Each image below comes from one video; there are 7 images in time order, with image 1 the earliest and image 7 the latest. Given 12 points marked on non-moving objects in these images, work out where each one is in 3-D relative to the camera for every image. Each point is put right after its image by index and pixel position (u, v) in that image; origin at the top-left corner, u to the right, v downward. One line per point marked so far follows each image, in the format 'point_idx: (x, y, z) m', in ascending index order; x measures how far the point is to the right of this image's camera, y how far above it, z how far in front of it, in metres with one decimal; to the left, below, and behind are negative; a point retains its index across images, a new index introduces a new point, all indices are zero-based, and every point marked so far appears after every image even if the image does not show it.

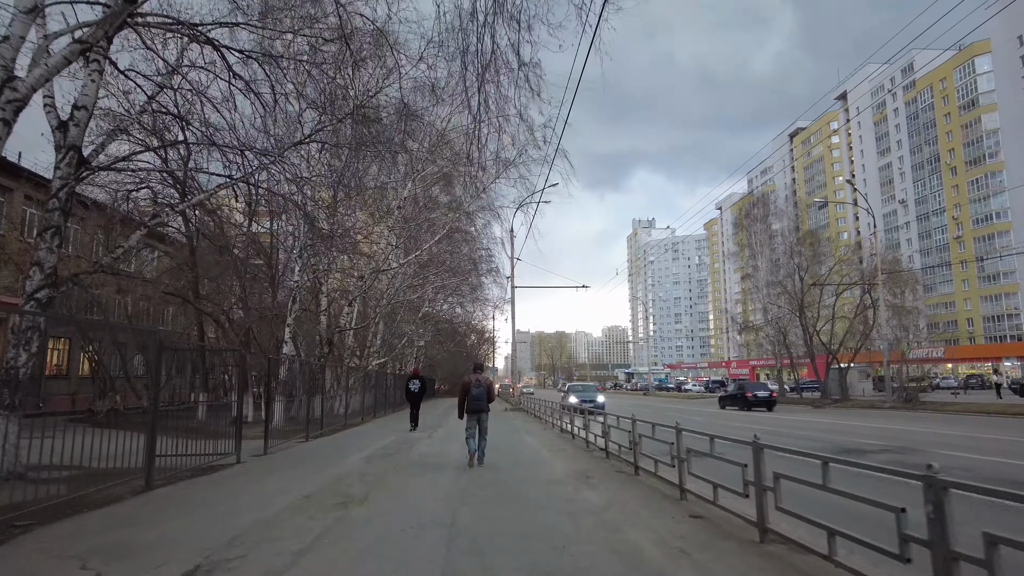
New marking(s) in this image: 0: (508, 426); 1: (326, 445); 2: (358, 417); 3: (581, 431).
0: (-0.1, -3.6, +16.9) m
1: (-3.1, -2.6, +10.9) m
2: (-4.7, -4.0, +19.8) m
3: (+1.3, -2.5, +11.2) m
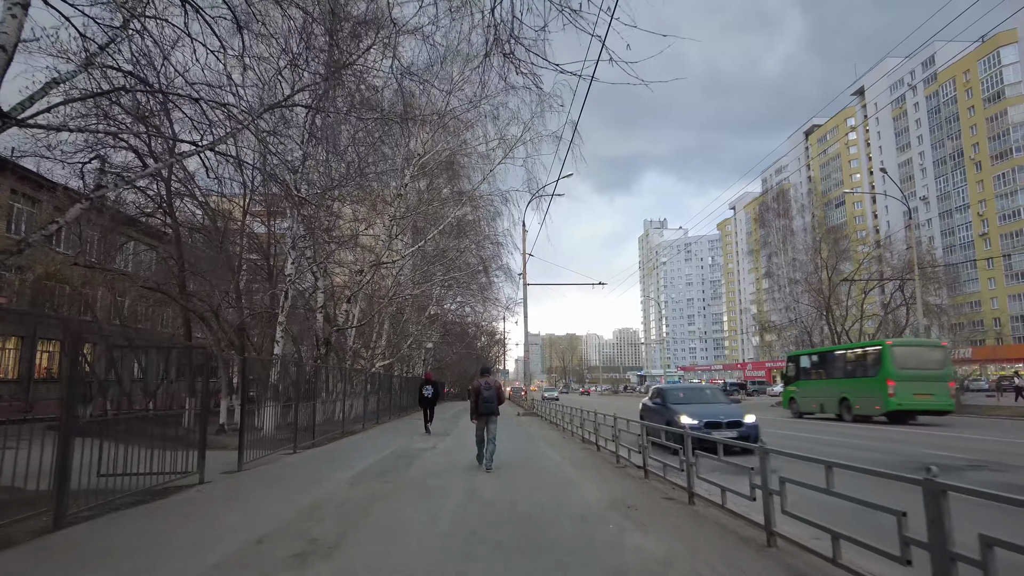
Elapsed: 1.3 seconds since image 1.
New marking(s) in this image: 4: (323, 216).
0: (+0.2, -3.5, +15.5) m
1: (-2.8, -2.5, +9.6) m
2: (-4.4, -3.9, +18.5) m
3: (+1.5, -2.4, +9.8) m
4: (-5.1, +2.0, +16.1) m
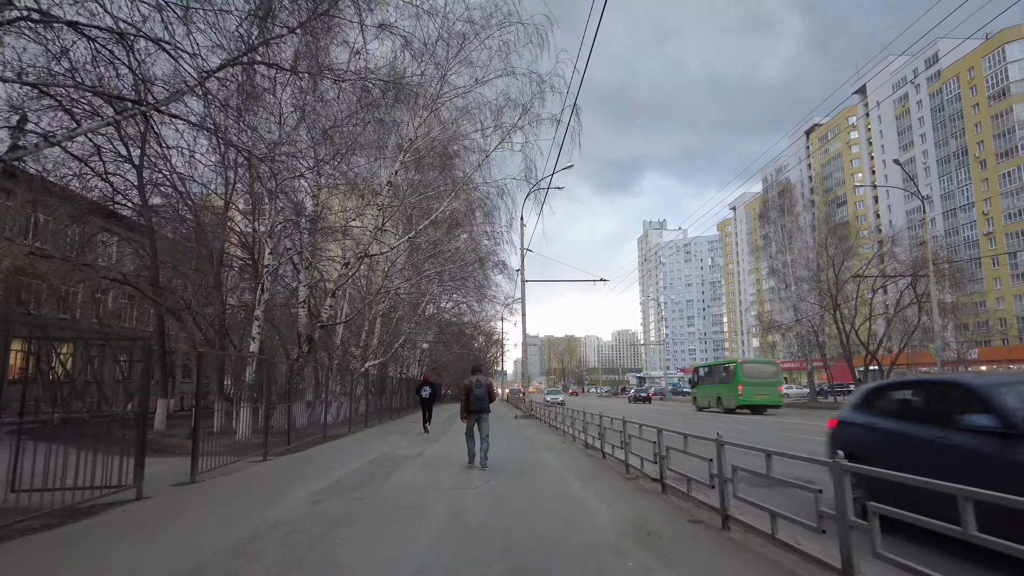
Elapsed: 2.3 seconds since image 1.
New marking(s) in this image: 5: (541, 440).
0: (+0.2, -3.4, +14.5) m
1: (-2.9, -2.3, +8.6) m
2: (-4.4, -3.8, +17.5) m
3: (+1.4, -2.2, +8.8) m
4: (-5.2, +2.2, +15.1) m
5: (+0.6, -3.0, +12.7) m
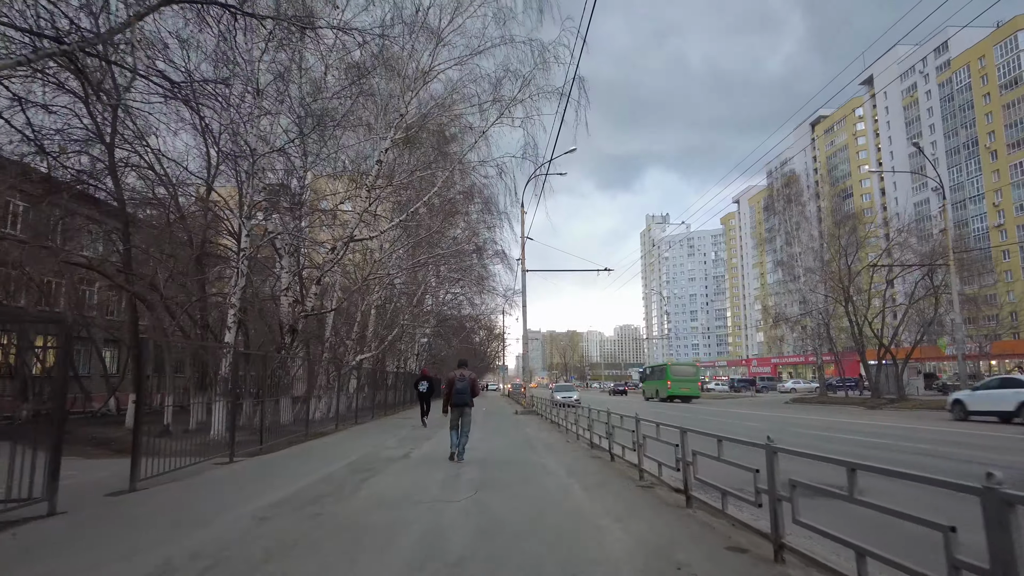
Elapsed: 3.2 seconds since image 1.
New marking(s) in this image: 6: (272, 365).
0: (+0.1, -3.1, +13.6) m
1: (-2.9, -2.1, +7.7) m
2: (-4.4, -3.5, +16.5) m
3: (+1.4, -2.0, +7.8) m
4: (-5.2, +2.4, +14.1) m
5: (+0.6, -2.8, +11.8) m
6: (-4.7, -1.5, +12.6) m
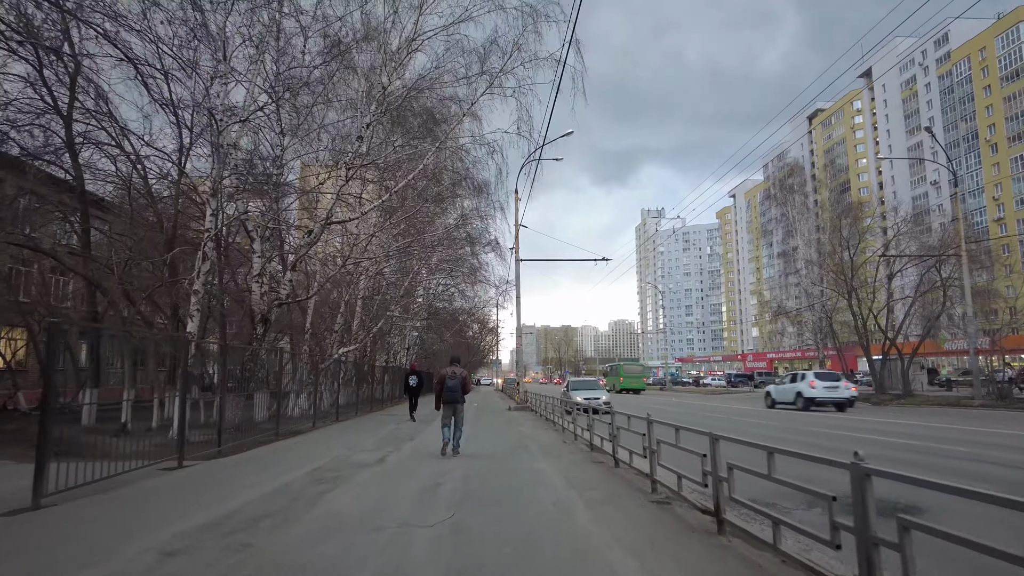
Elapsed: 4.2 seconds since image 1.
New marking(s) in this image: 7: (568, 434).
0: (0.0, -2.8, +12.6) m
1: (-3.0, -1.9, +6.7) m
2: (-4.6, -3.2, +15.5) m
3: (+1.3, -1.8, +6.9) m
4: (-5.4, +2.7, +13.0) m
5: (+0.4, -2.5, +10.8) m
6: (-4.8, -1.3, +11.6) m
7: (+1.0, -2.5, +10.8) m
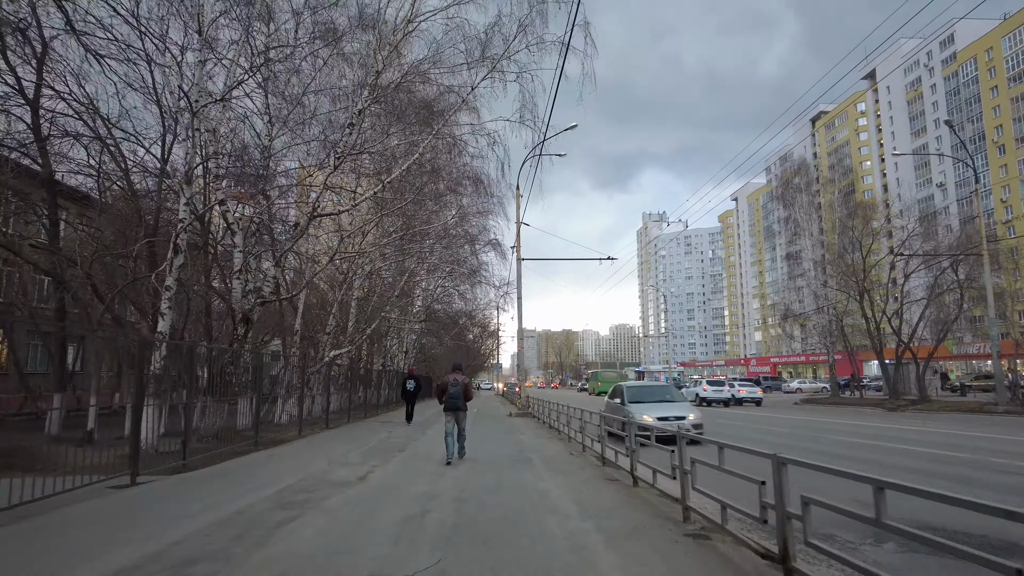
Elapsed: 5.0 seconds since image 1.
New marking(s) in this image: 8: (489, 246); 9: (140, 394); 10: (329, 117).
0: (0.0, -2.8, +11.7) m
1: (-3.0, -1.8, +5.8) m
2: (-4.6, -3.2, +14.6) m
3: (+1.3, -1.7, +6.0) m
4: (-5.3, +2.8, +12.2) m
5: (+0.4, -2.5, +9.9) m
6: (-4.8, -1.2, +10.7) m
7: (+1.0, -2.4, +10.0) m
8: (-0.7, +1.3, +19.5) m
9: (-4.9, -1.4, +8.0) m
10: (-3.8, +3.6, +13.4) m
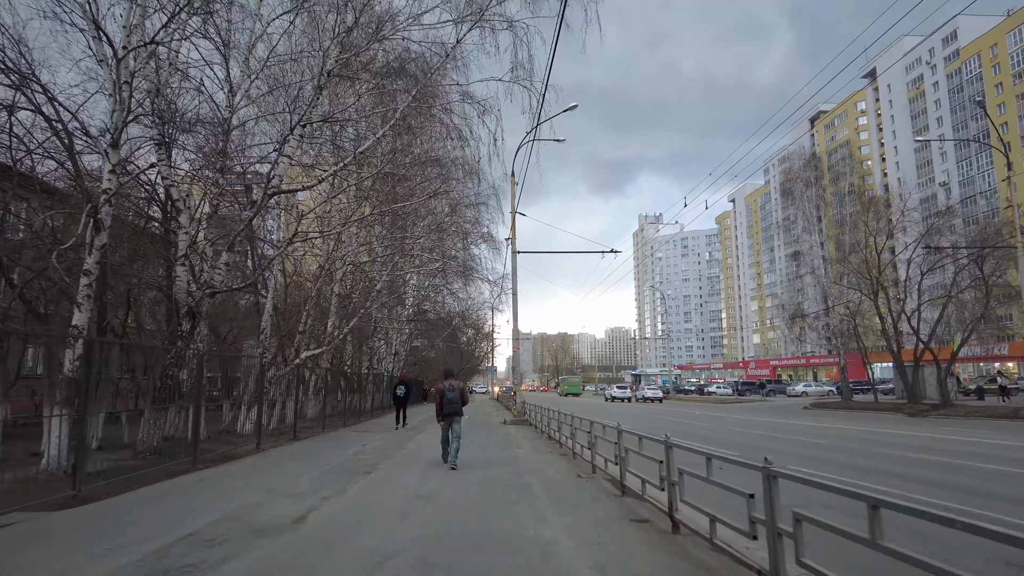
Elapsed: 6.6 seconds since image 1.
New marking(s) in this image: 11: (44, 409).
0: (-0.1, -2.6, +10.1) m
1: (-3.1, -1.6, +4.2) m
2: (-4.7, -3.0, +13.0) m
3: (+1.3, -1.5, +4.4) m
4: (-5.4, +2.9, +10.6) m
5: (+0.4, -2.3, +8.3) m
6: (-4.9, -1.0, +9.1) m
7: (+0.9, -2.3, +8.4) m
8: (-0.9, +1.4, +17.9) m
9: (-4.9, -1.2, +6.4) m
10: (-3.9, +3.8, +11.8) m
11: (-5.0, -1.2, +6.4) m
